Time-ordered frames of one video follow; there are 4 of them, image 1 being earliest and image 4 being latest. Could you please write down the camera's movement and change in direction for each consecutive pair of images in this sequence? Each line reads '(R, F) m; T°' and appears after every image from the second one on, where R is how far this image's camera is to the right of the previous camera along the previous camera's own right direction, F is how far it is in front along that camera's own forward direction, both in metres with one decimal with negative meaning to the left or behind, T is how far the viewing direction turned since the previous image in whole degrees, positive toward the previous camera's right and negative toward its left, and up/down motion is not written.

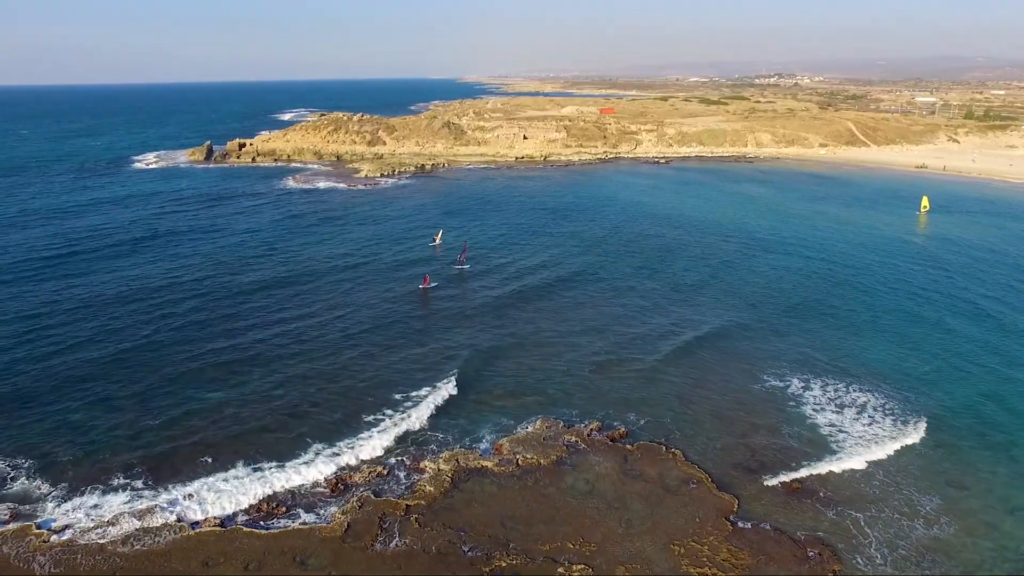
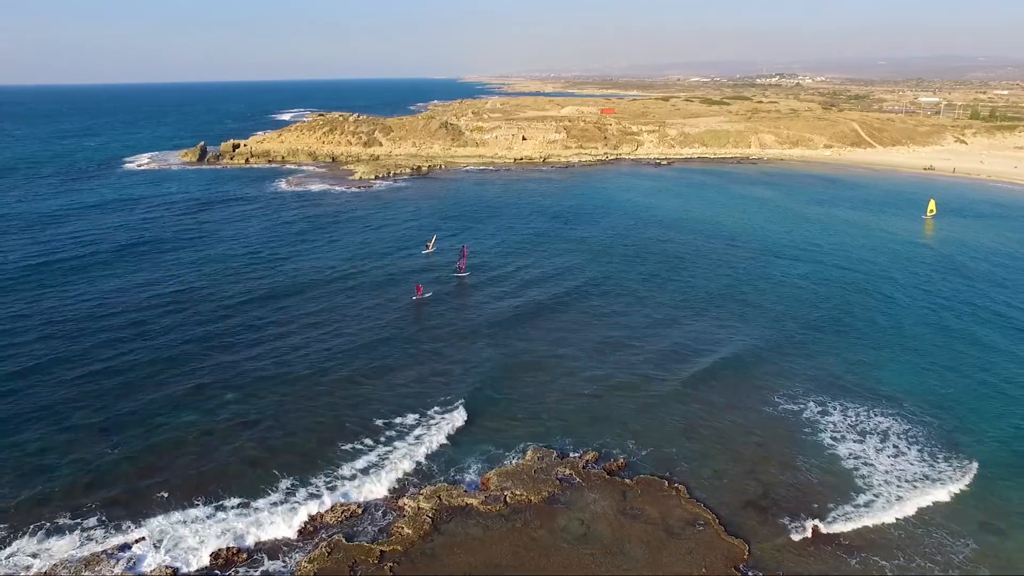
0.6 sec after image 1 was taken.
(+0.3, +1.3) m; 0°
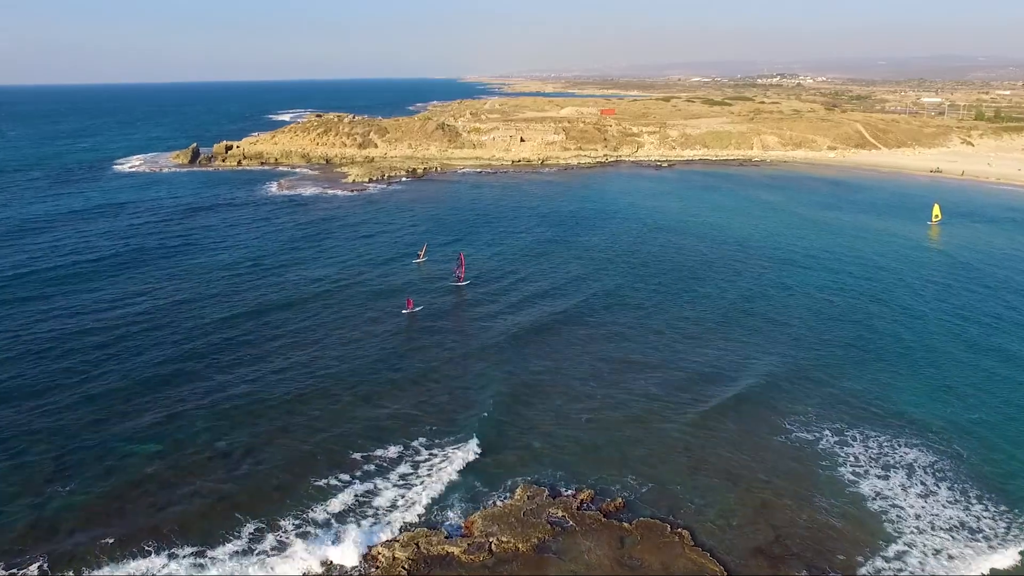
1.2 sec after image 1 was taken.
(+0.3, +1.3) m; 0°
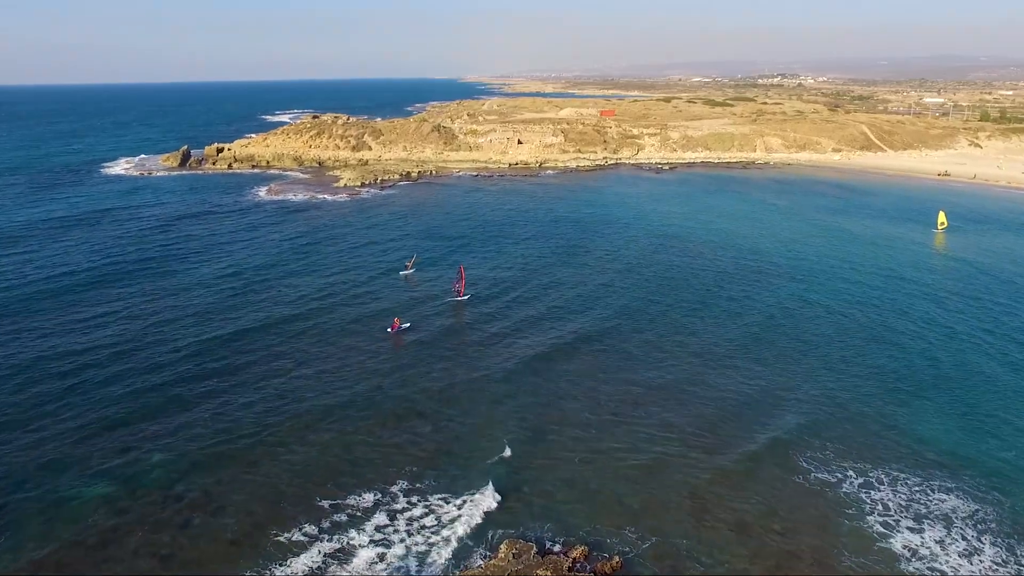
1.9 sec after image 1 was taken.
(+0.3, +1.5) m; 0°
